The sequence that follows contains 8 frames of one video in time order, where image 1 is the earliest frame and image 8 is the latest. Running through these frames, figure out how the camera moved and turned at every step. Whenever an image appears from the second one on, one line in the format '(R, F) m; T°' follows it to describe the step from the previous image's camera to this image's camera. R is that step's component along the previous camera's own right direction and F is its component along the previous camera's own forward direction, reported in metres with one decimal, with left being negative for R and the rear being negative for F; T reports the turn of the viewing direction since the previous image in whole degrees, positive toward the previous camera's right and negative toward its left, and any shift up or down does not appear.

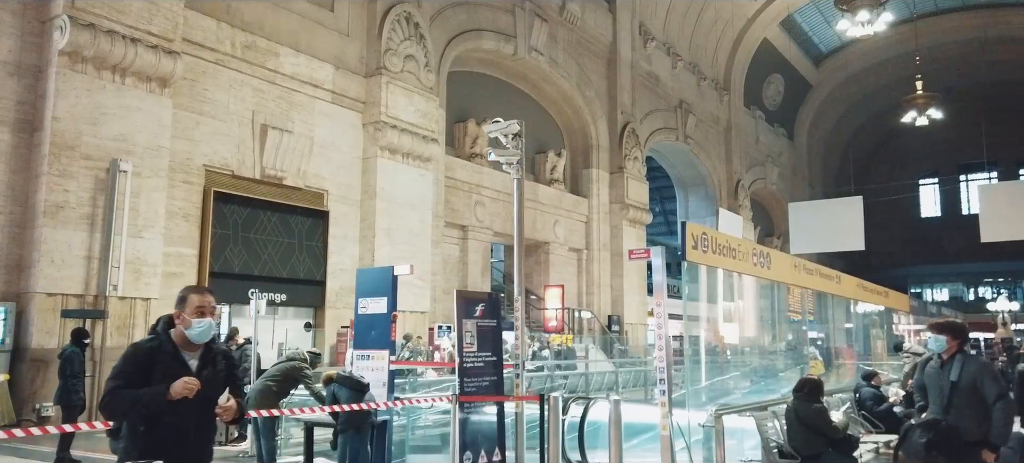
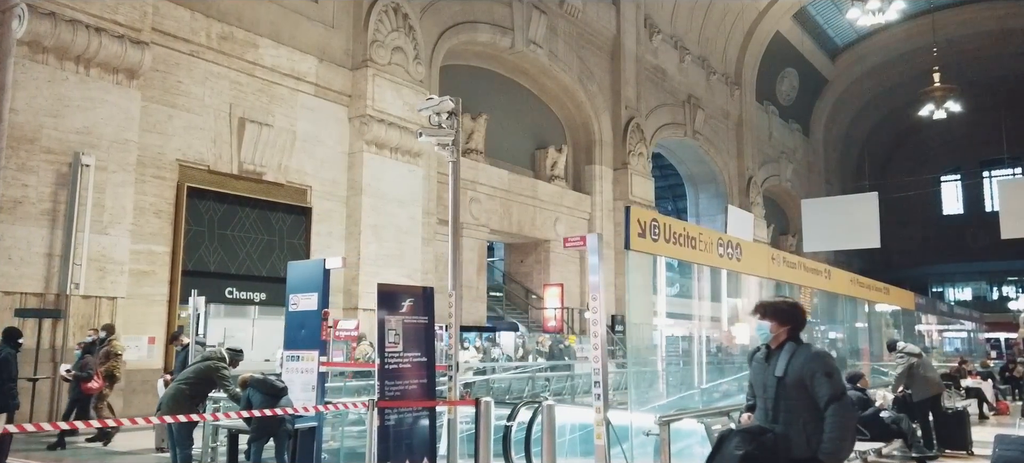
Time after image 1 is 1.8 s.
(+0.6, +0.5) m; -2°
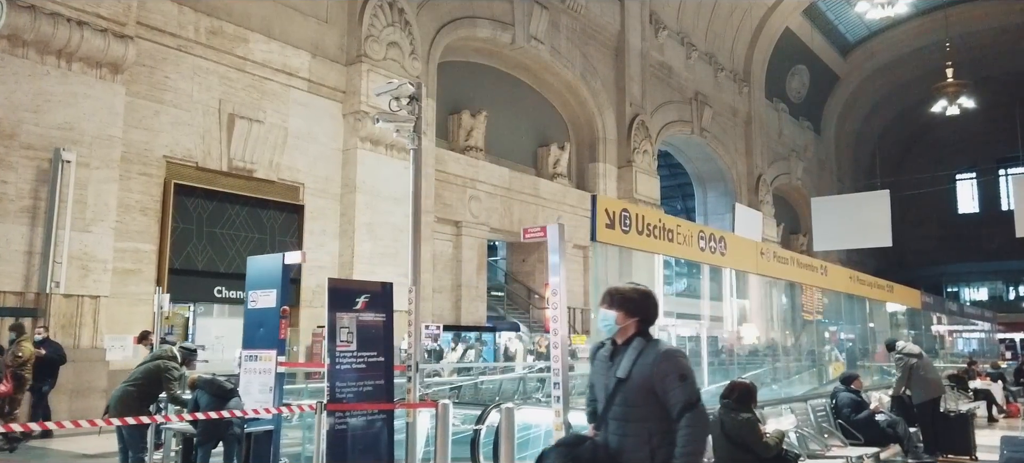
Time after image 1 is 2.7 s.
(+0.3, +0.3) m; -1°
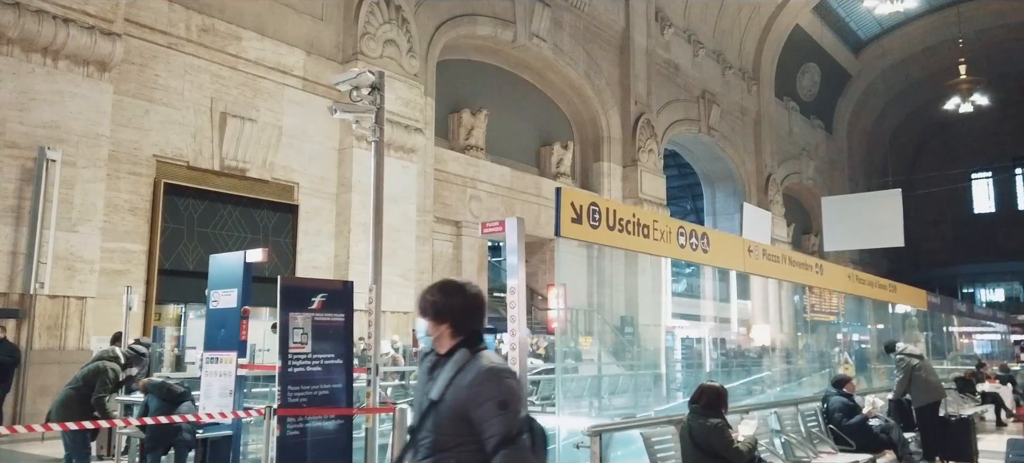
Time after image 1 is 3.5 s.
(+0.3, +0.2) m; -1°
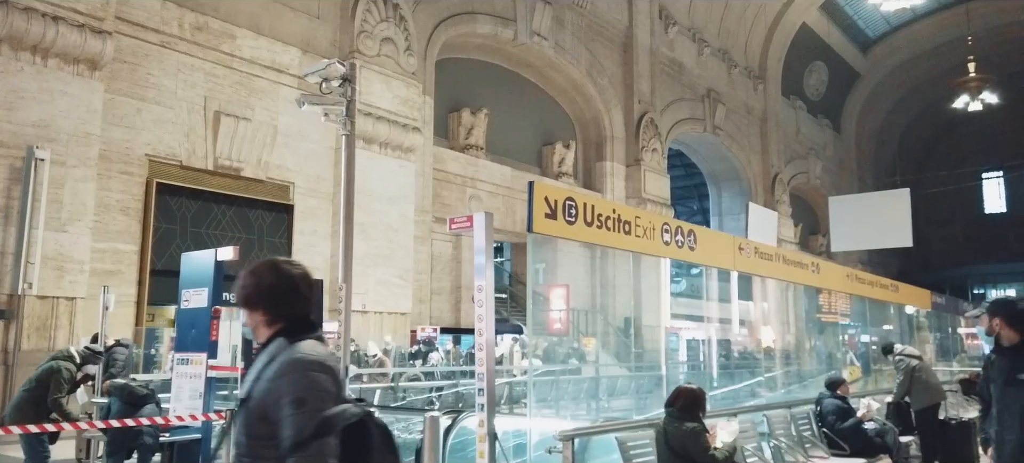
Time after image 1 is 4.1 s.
(+0.2, +0.2) m; -1°
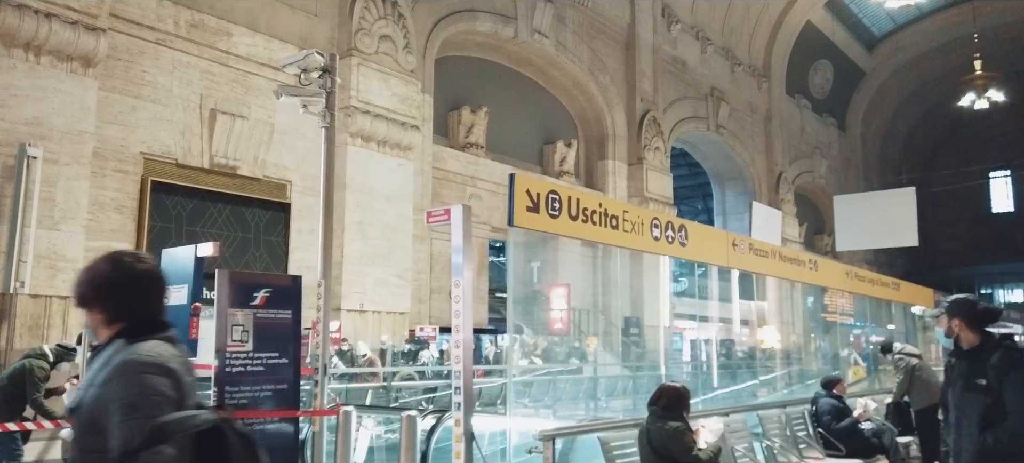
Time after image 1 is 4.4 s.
(+0.1, +0.1) m; 0°
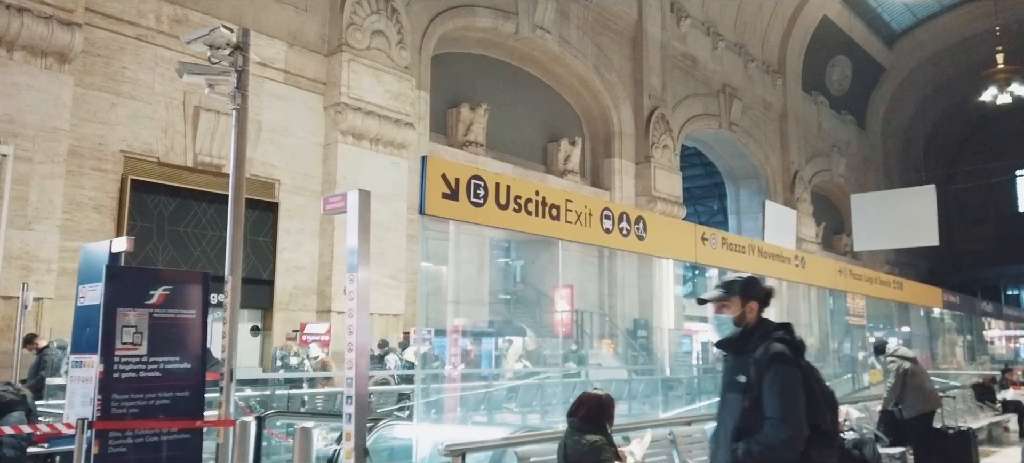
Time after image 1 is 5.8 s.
(+0.5, +0.4) m; -2°
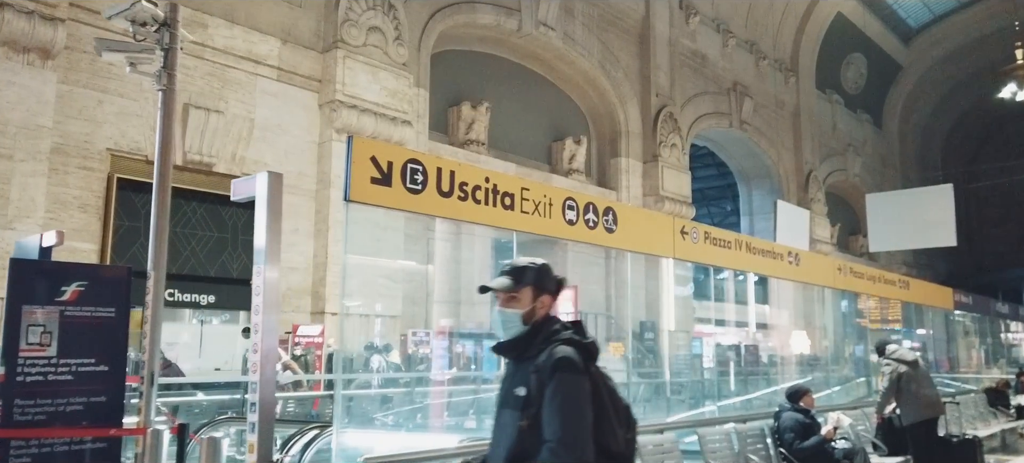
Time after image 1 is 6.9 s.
(+0.3, +0.3) m; -1°
